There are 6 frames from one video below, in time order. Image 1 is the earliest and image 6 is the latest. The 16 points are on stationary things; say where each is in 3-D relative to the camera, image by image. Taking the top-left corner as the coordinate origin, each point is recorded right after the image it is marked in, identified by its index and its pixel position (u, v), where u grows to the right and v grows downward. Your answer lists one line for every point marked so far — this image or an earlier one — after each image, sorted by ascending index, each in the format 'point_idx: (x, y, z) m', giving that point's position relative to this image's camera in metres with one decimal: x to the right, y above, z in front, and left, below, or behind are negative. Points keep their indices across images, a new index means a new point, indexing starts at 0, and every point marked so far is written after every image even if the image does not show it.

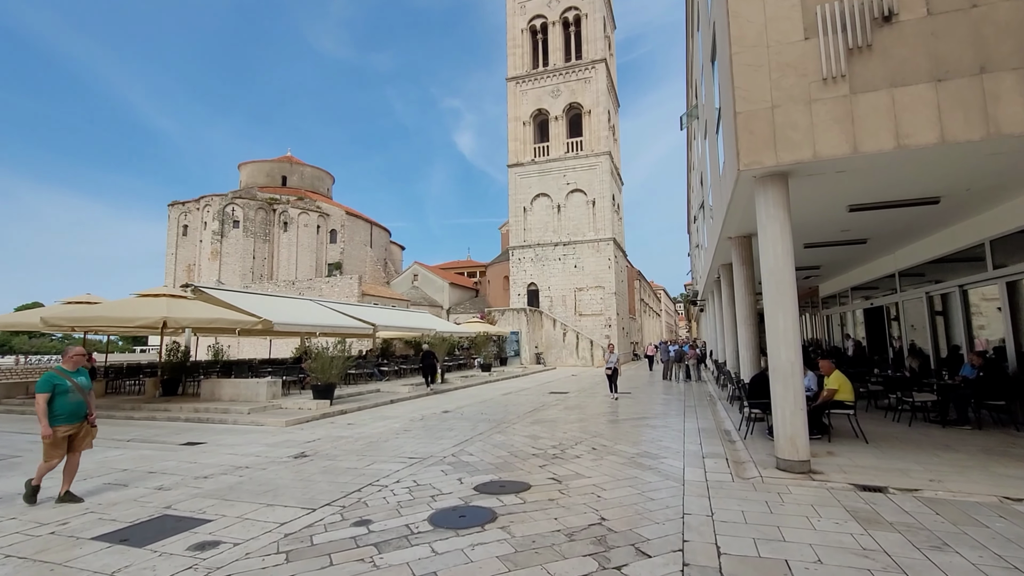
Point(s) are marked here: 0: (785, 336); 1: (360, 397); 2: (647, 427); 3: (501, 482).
0: (+3.4, -0.6, +5.9) m
1: (-4.3, -3.1, +13.7) m
2: (+2.5, -2.6, +8.8) m
3: (-0.1, -2.2, +5.5) m
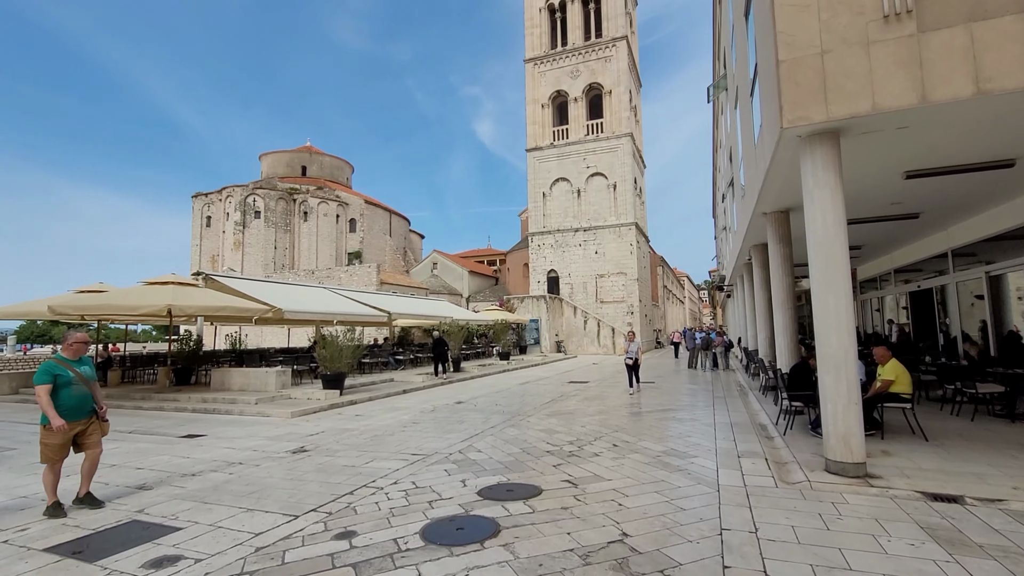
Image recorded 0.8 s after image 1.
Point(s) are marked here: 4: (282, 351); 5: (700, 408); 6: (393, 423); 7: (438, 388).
0: (+3.4, -0.3, +5.1) m
1: (-3.9, -2.7, +13.3) m
2: (+2.7, -2.2, +8.1) m
3: (0.0, -2.0, +4.9) m
4: (-7.3, -2.0, +15.2) m
5: (+3.7, -2.4, +9.6) m
6: (-2.2, -2.5, +9.0) m
7: (-2.2, -2.9, +14.0) m
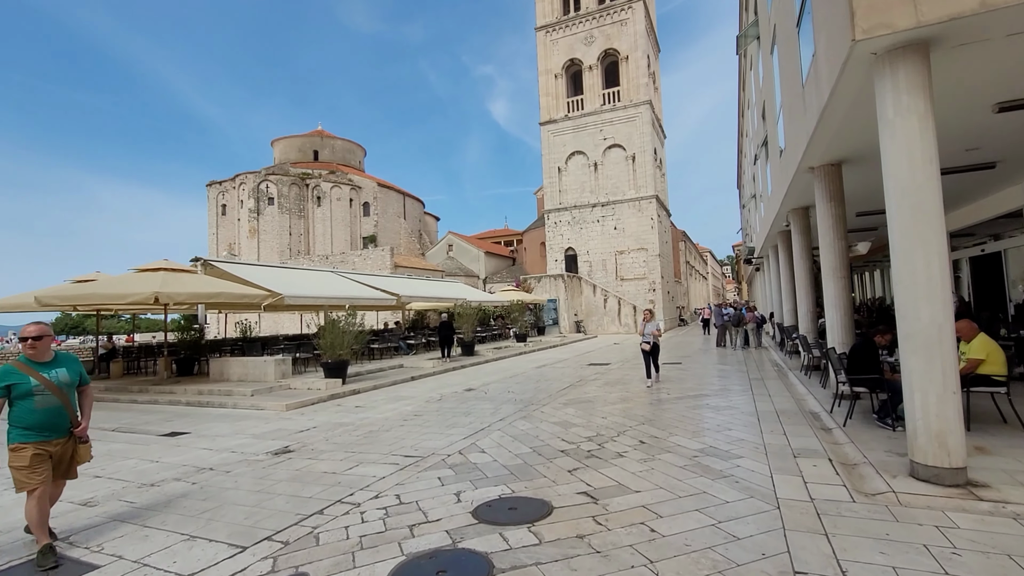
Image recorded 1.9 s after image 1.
0: (+3.4, 0.0, +4.0) m
1: (-3.5, -2.3, +12.5) m
2: (+2.9, -1.8, +7.1) m
3: (0.0, -1.8, +4.0) m
4: (-6.9, -1.5, +14.6) m
5: (+3.9, -1.8, +8.5) m
6: (-2.0, -2.2, +8.2) m
7: (-1.8, -2.4, +13.2) m
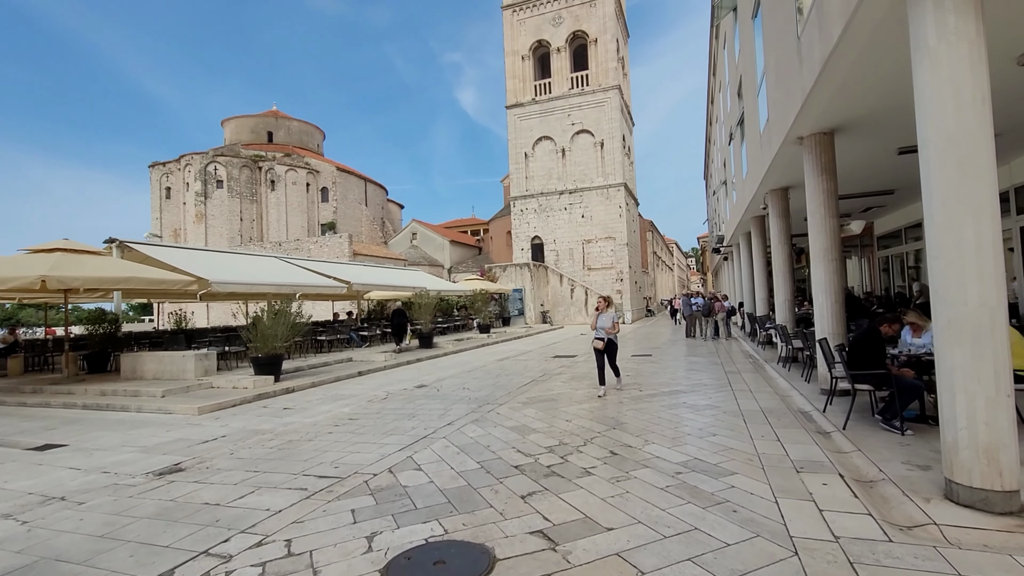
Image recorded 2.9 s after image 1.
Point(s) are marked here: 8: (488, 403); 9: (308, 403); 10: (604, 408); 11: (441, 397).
0: (+3.0, +0.2, +3.1) m
1: (-4.5, -1.9, +11.2) m
2: (+2.2, -1.6, +6.2) m
3: (-0.4, -1.6, +2.9) m
4: (-8.0, -1.1, +13.0) m
5: (+3.2, -1.6, +7.7) m
6: (-2.7, -1.9, +7.0) m
7: (-2.8, -2.0, +12.0) m
8: (-0.4, -1.7, +7.3) m
9: (-3.4, -1.9, +8.1) m
10: (+1.2, -1.6, +6.5) m
11: (-1.2, -1.8, +8.1) m
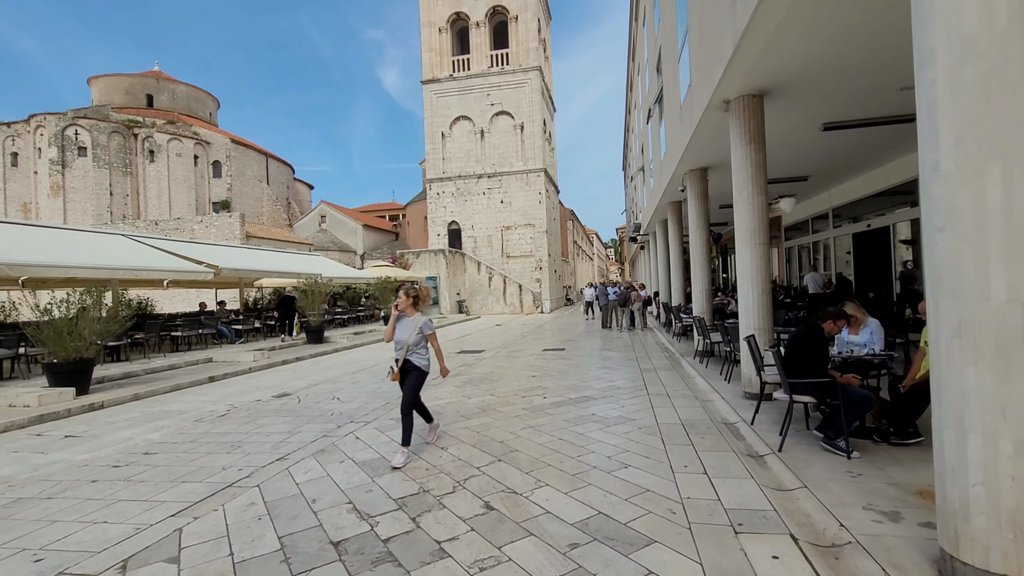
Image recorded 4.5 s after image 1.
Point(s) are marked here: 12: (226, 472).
0: (+2.1, +0.2, +2.0) m
1: (-6.6, -1.6, +8.9) m
2: (+0.8, -1.4, +5.0) m
3: (-1.3, -1.5, +1.3) m
4: (-10.3, -0.8, +10.1) m
5: (+1.6, -1.4, +6.6) m
6: (-4.2, -1.7, +5.0) m
7: (-5.0, -1.7, +10.0) m
8: (-1.9, -1.6, +5.7) m
9: (-5.1, -1.7, +6.0) m
10: (-0.2, -1.5, +5.1) m
11: (-2.9, -1.6, +6.4) m
12: (-2.5, -1.6, +4.2) m
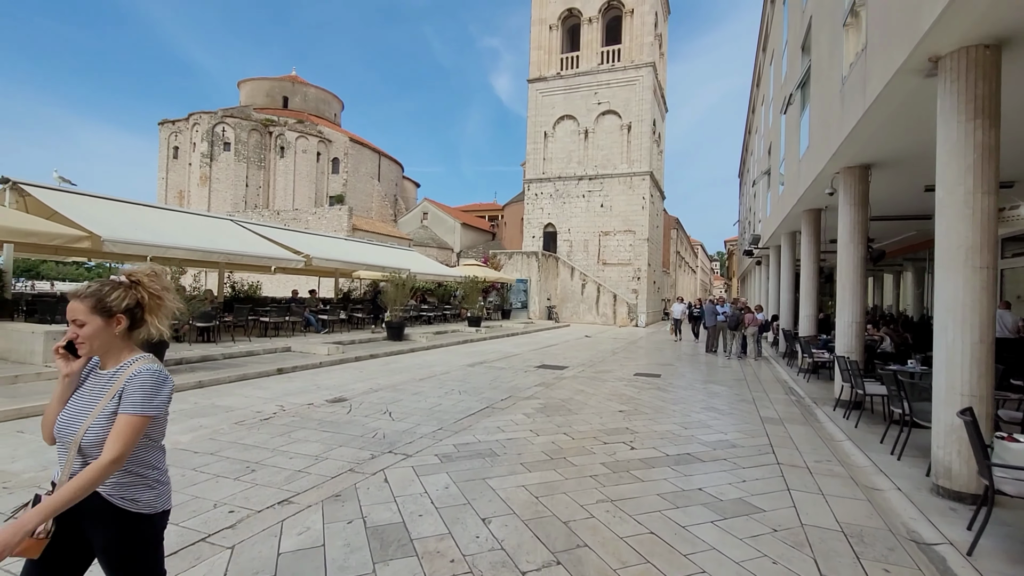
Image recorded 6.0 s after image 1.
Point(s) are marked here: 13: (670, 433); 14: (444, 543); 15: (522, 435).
0: (+2.2, 0.0, +0.4) m
1: (-5.1, -1.4, +8.8) m
2: (+1.4, -1.6, +3.5) m
3: (-1.4, -1.5, +0.3) m
4: (-8.5, -0.3, +10.7) m
5: (+2.4, -1.7, +4.9) m
6: (-3.6, -1.6, +4.5) m
7: (-3.4, -1.6, +9.5) m
8: (-1.2, -1.6, +4.7) m
9: (-4.2, -1.5, +5.6) m
10: (+0.4, -1.6, +3.8) m
11: (-2.0, -1.6, +5.6) m
12: (-2.0, -1.5, +3.3) m
13: (+1.9, -1.7, +5.6) m
14: (-0.4, -1.6, +3.0) m
15: (+0.1, -1.6, +5.3) m
